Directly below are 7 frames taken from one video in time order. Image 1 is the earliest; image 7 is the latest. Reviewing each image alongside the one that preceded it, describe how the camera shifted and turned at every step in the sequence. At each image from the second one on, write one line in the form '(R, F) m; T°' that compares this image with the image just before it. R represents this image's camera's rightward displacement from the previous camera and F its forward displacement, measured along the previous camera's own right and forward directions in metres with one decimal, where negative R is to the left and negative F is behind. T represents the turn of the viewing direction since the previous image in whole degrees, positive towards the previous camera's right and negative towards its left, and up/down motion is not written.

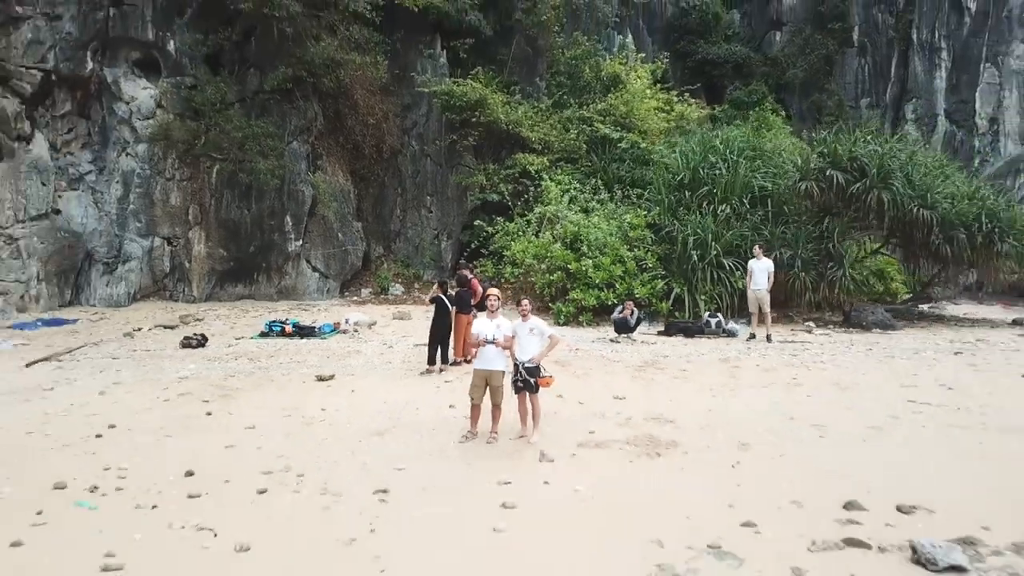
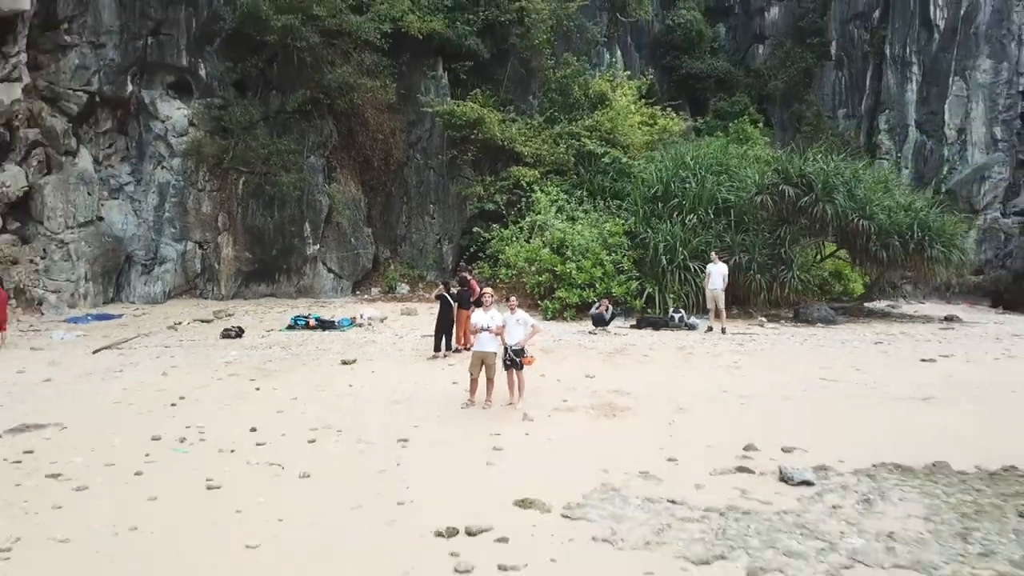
(0.0, -0.8) m; 0°
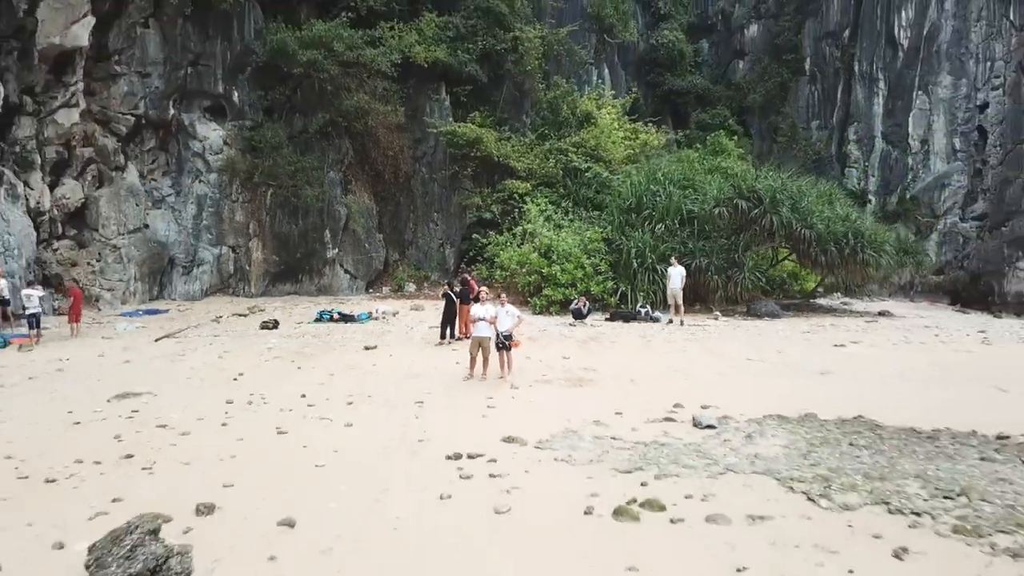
(0.0, -1.0) m; 0°
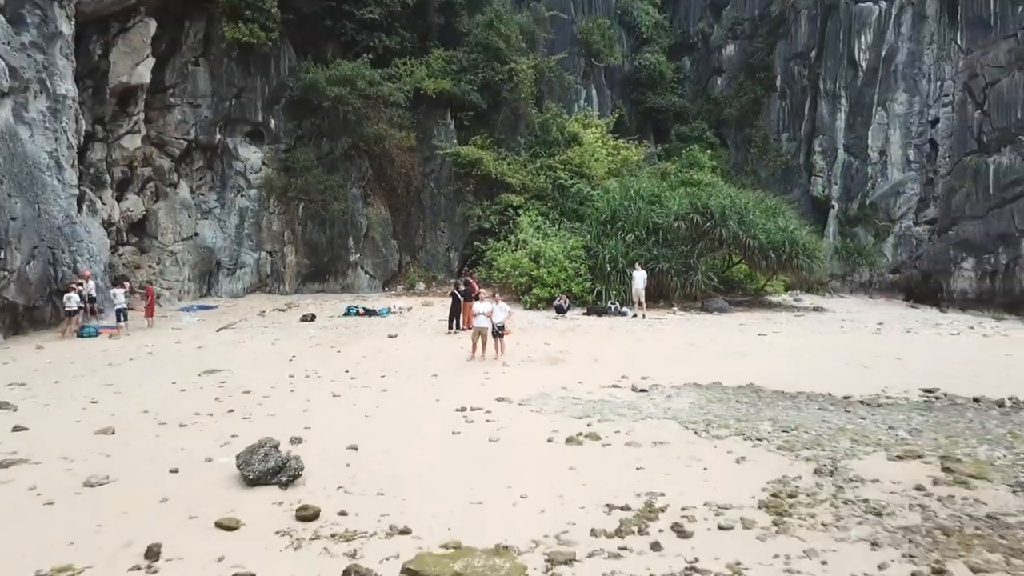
(+0.1, -1.4) m; 0°
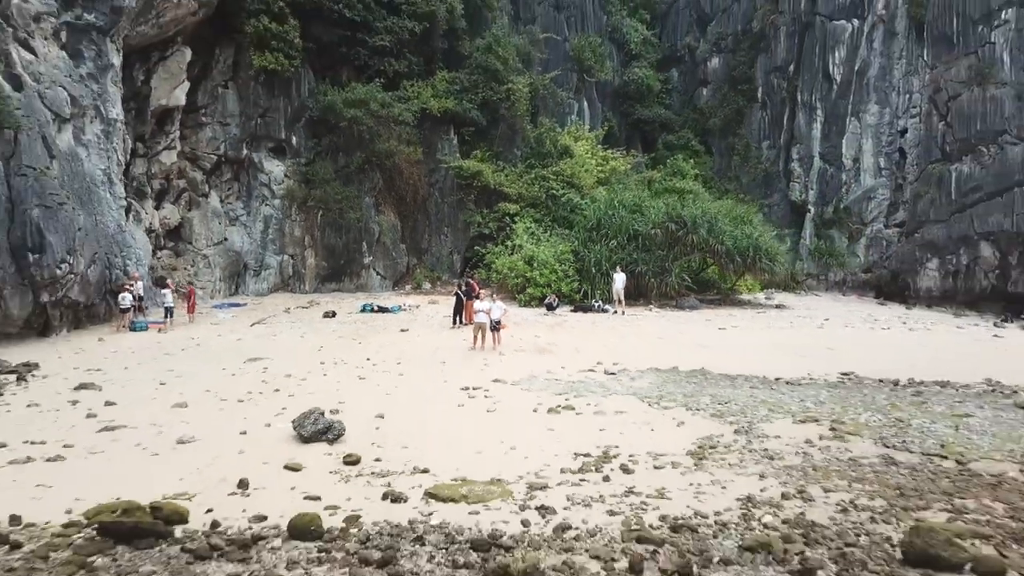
(0.0, -1.1) m; 0°
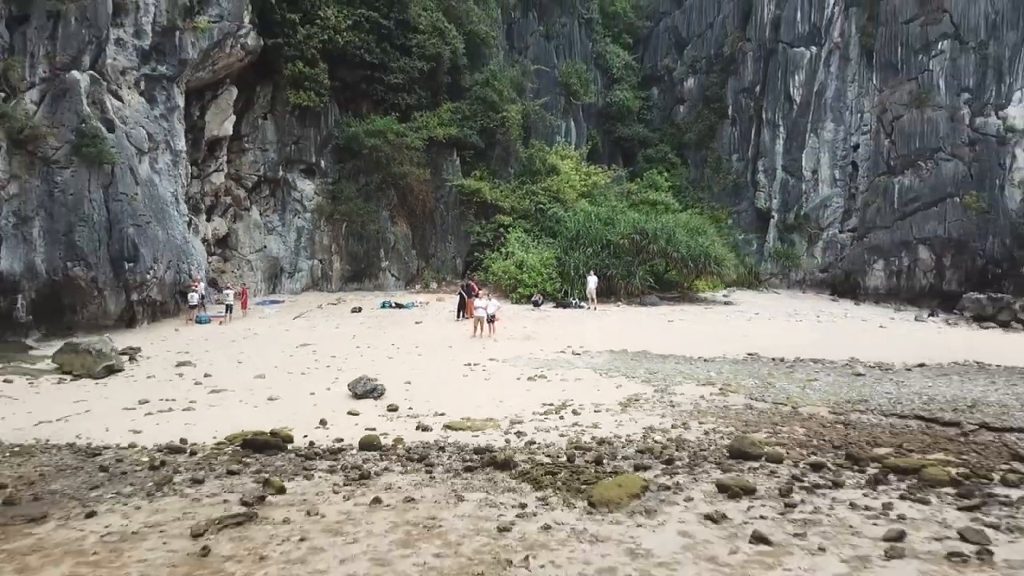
(+0.1, -2.0) m; 0°
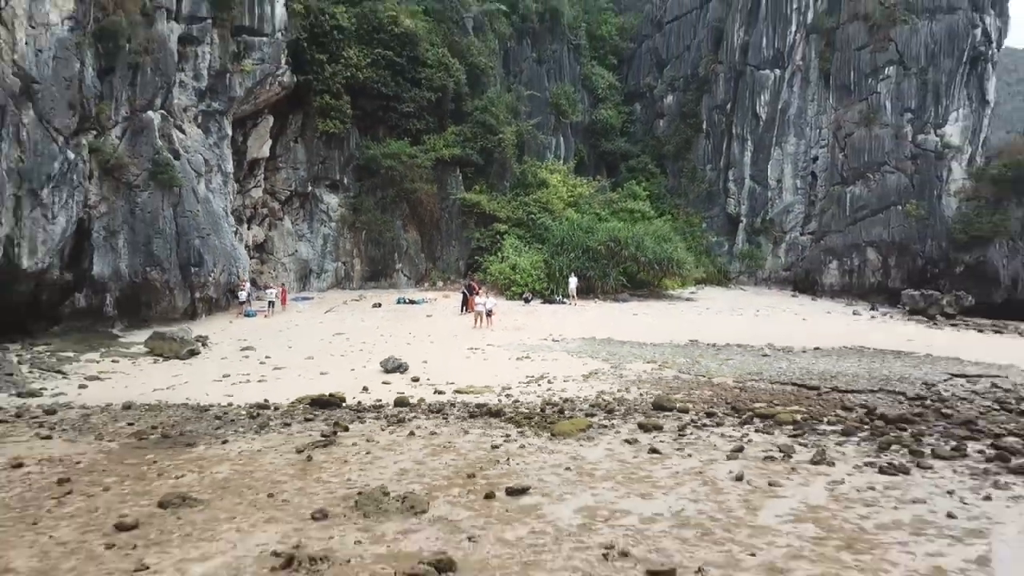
(+0.1, -2.2) m; 0°
